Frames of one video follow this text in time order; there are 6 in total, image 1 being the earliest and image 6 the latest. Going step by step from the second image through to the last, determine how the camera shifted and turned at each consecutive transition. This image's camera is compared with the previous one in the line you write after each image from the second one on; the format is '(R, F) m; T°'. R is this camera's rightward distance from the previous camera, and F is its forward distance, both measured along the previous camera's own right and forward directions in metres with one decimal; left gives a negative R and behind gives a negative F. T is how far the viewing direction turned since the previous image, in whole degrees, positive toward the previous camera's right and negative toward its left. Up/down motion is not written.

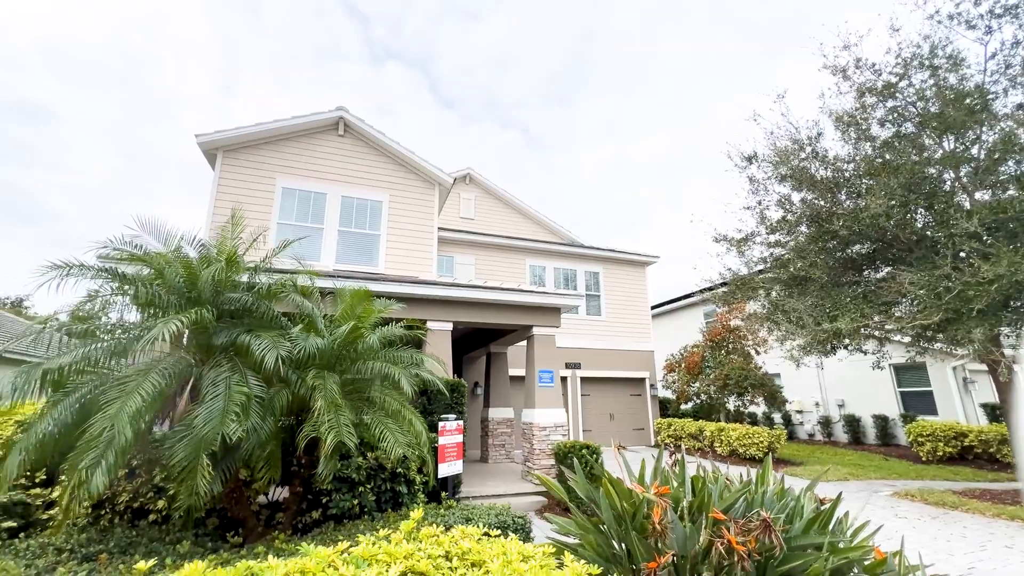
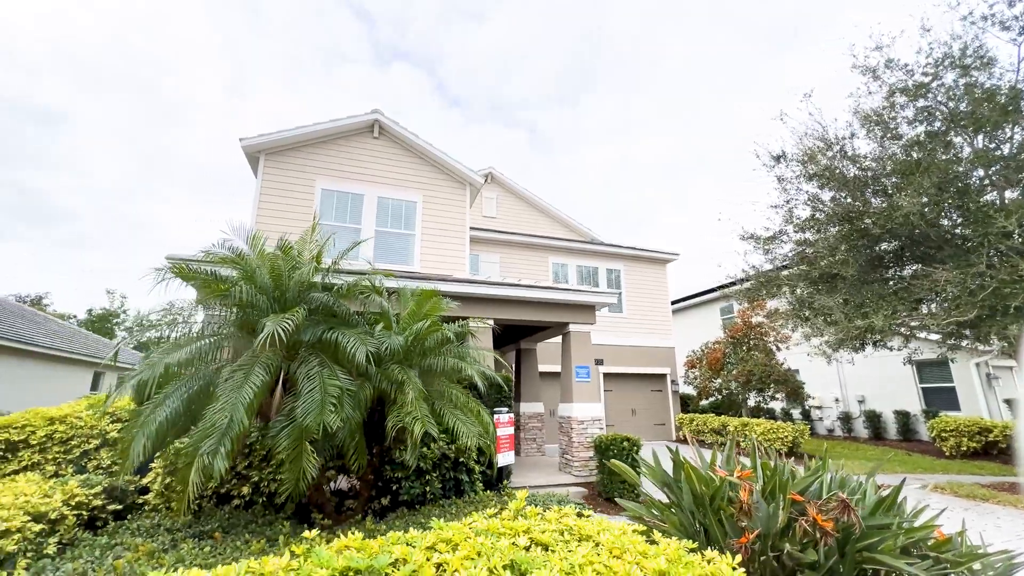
(-0.6, -0.3) m; -1°
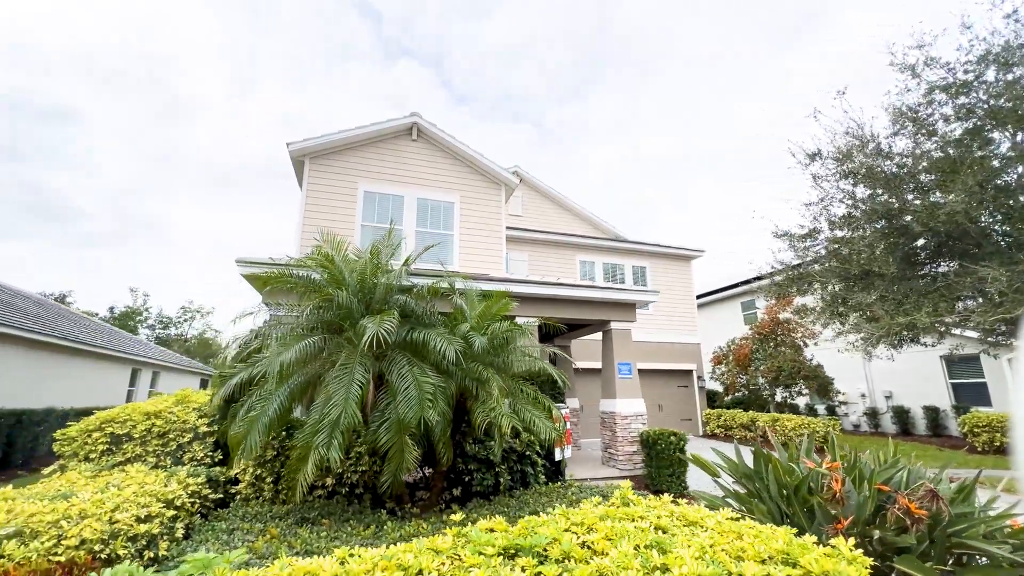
(-0.7, -0.2) m; -1°
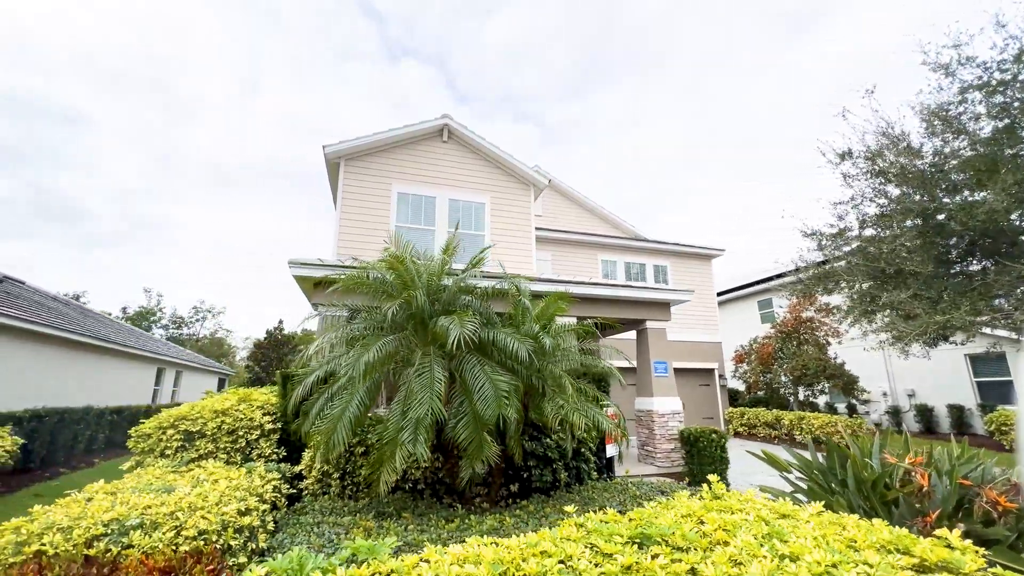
(-0.6, -0.1) m; -1°
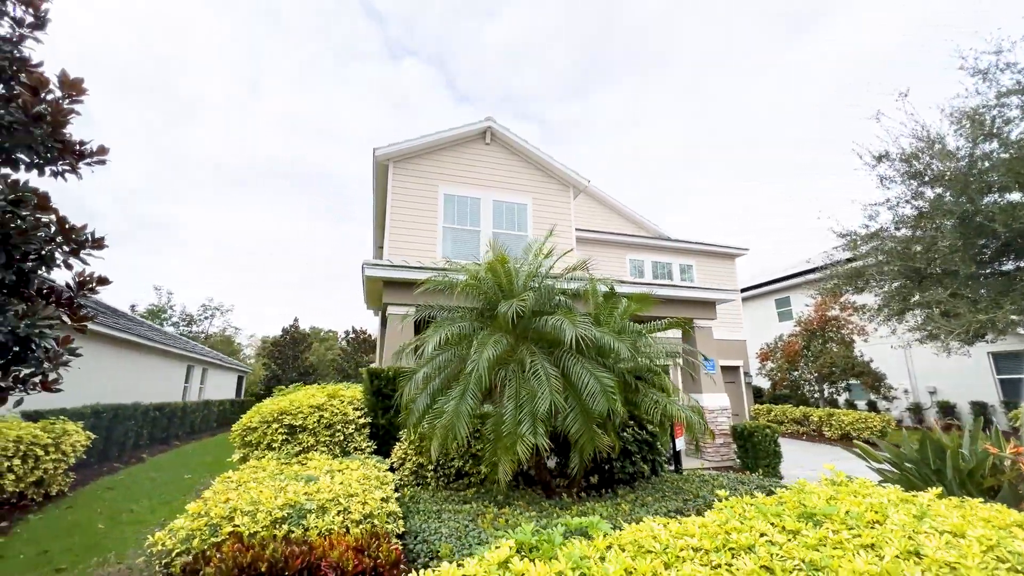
(-1.0, -0.2) m; 0°
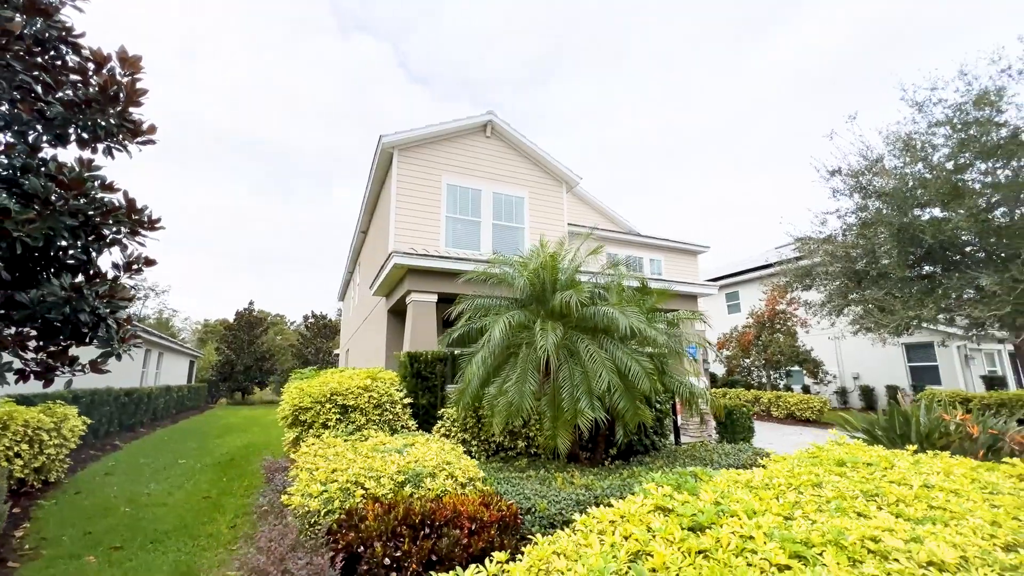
(-1.2, -0.4) m; +7°
